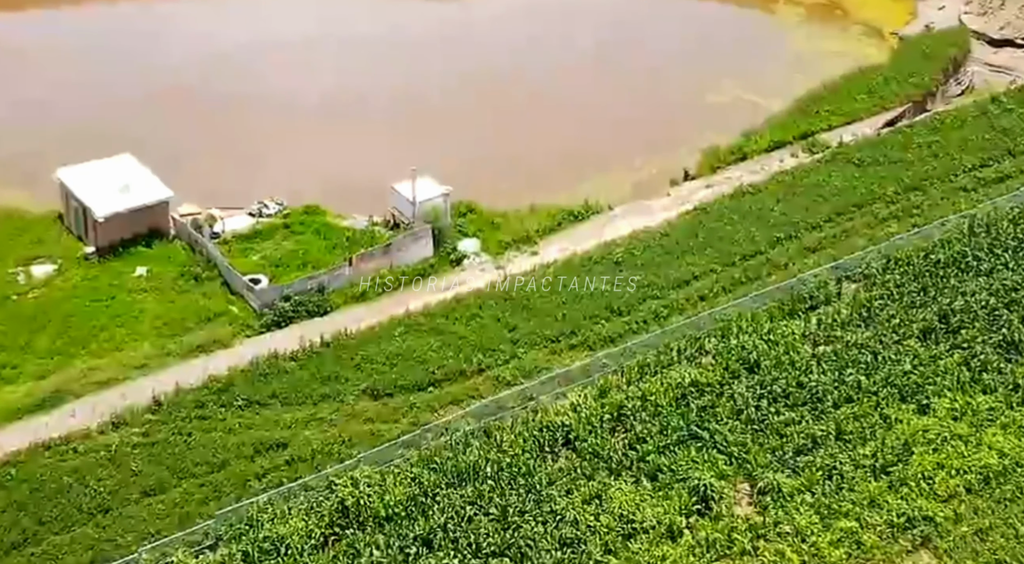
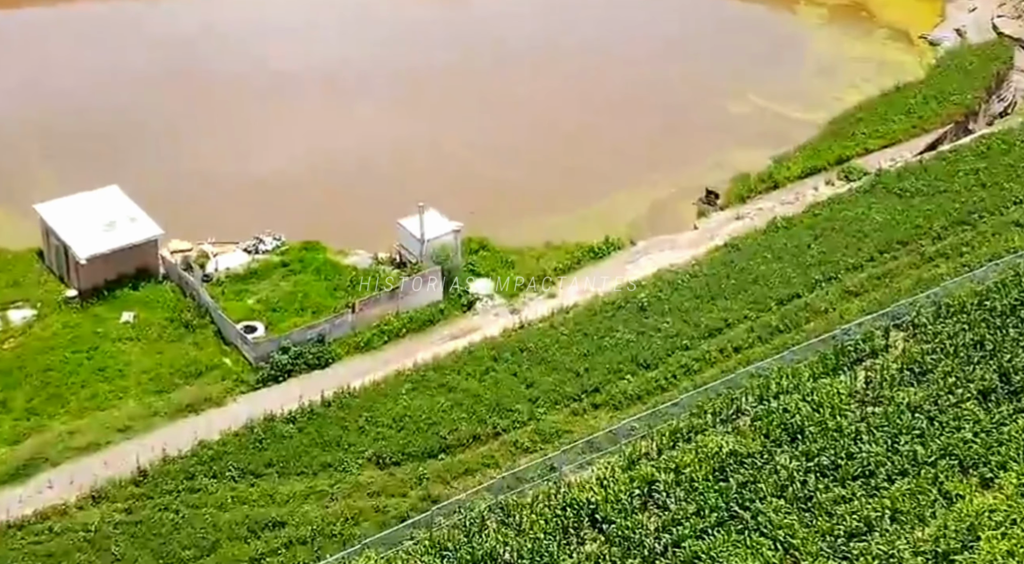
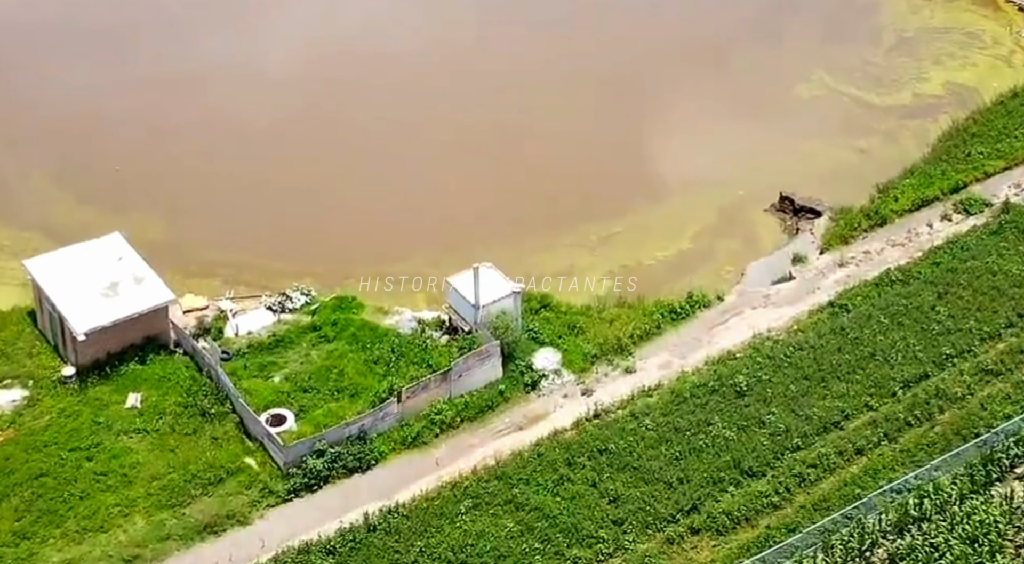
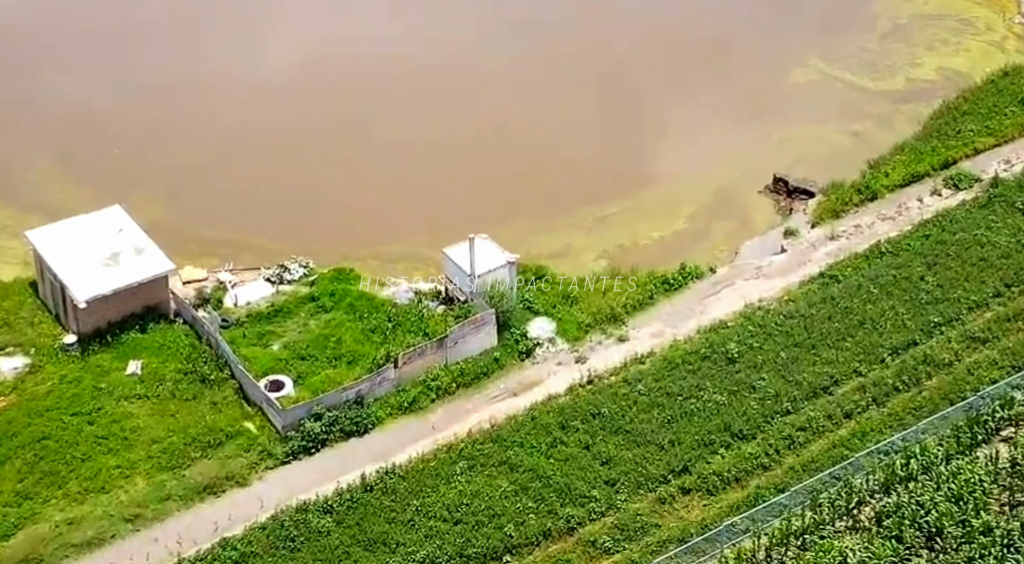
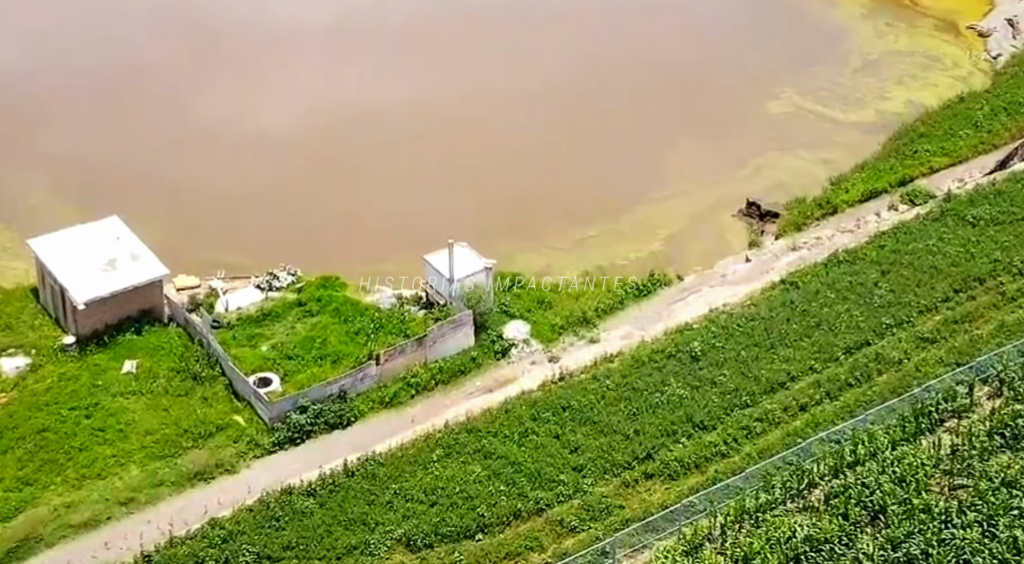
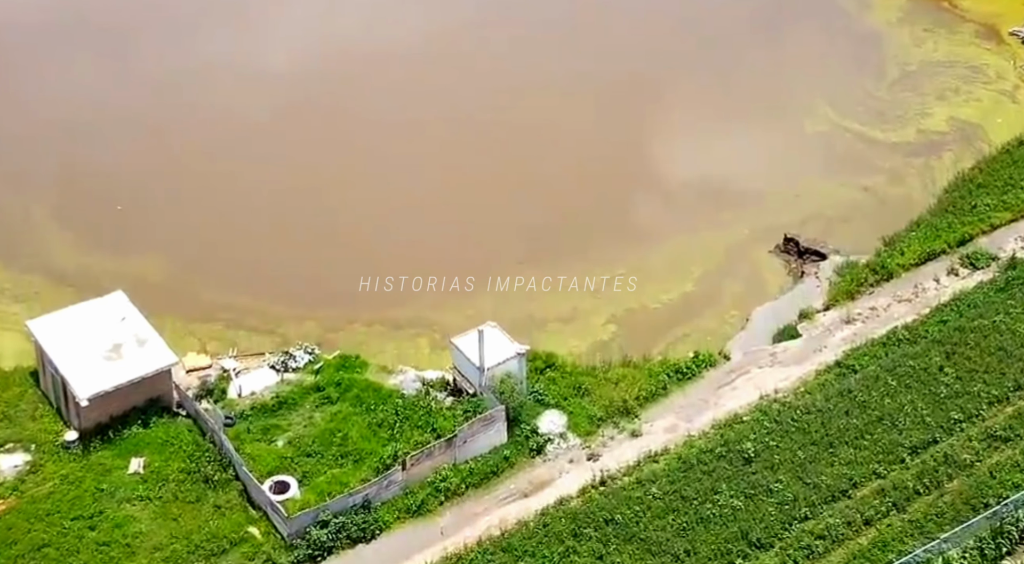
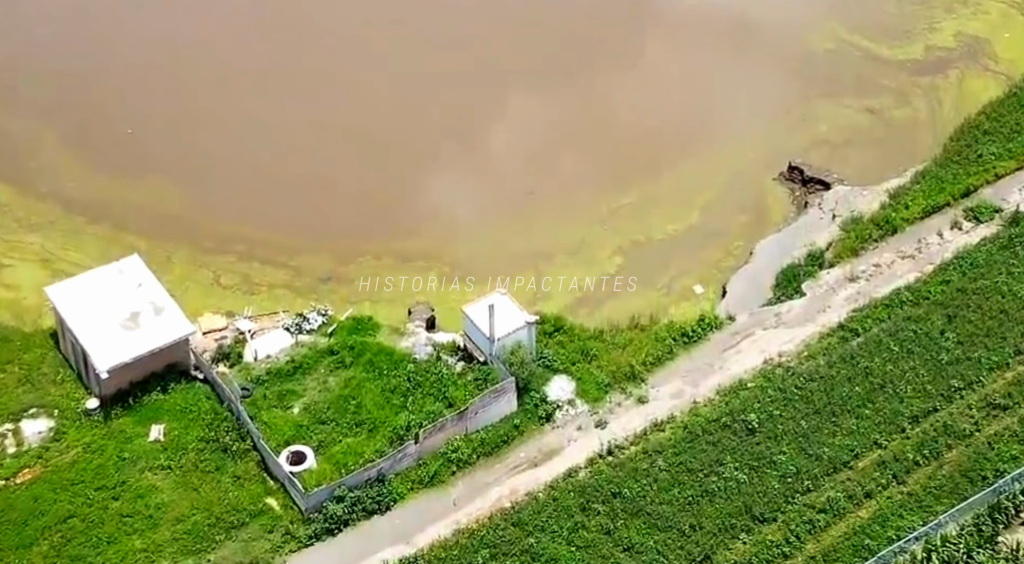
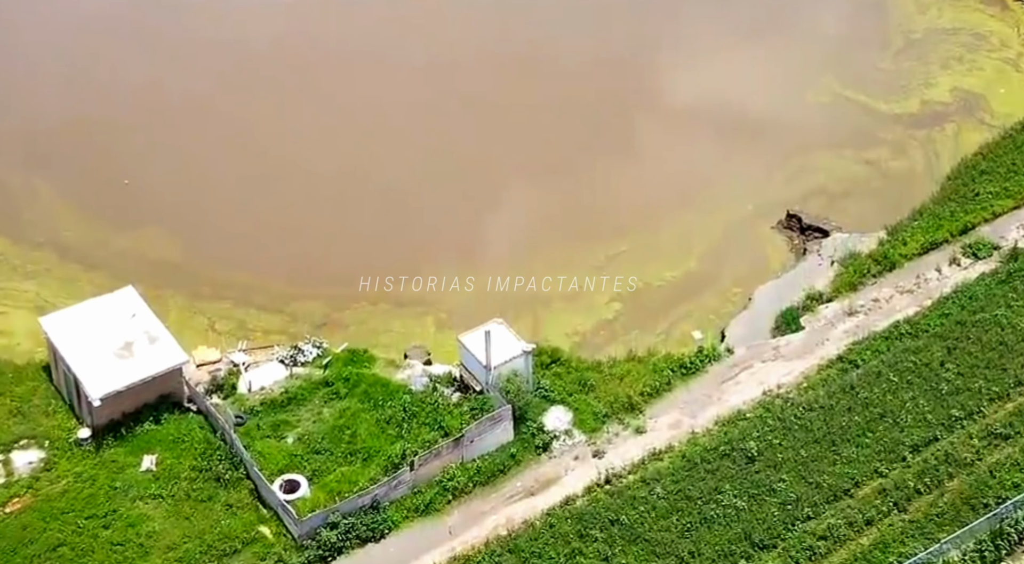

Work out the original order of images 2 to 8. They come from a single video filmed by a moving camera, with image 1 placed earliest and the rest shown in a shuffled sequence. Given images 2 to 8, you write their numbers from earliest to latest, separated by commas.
2, 5, 4, 3, 6, 8, 7
